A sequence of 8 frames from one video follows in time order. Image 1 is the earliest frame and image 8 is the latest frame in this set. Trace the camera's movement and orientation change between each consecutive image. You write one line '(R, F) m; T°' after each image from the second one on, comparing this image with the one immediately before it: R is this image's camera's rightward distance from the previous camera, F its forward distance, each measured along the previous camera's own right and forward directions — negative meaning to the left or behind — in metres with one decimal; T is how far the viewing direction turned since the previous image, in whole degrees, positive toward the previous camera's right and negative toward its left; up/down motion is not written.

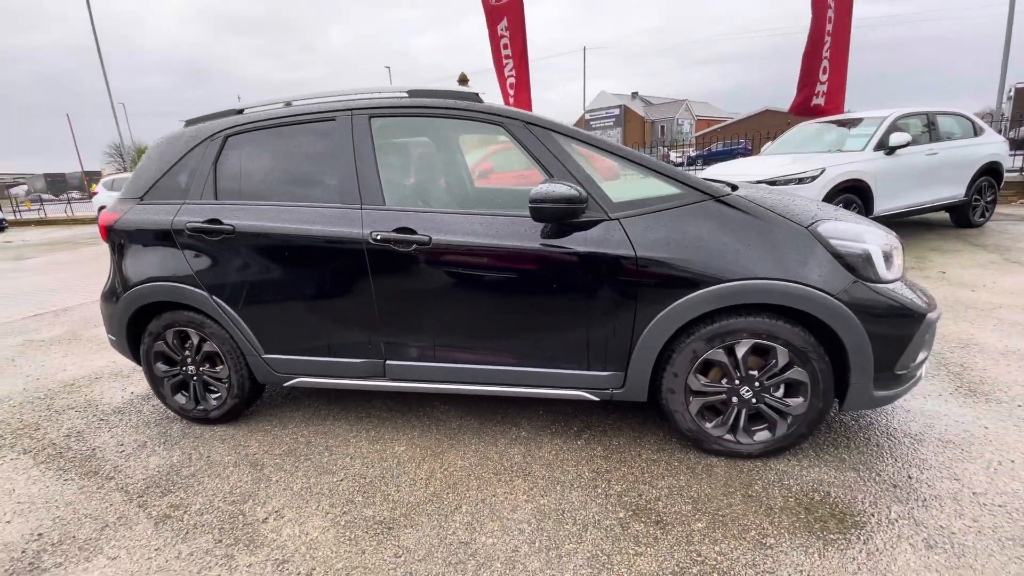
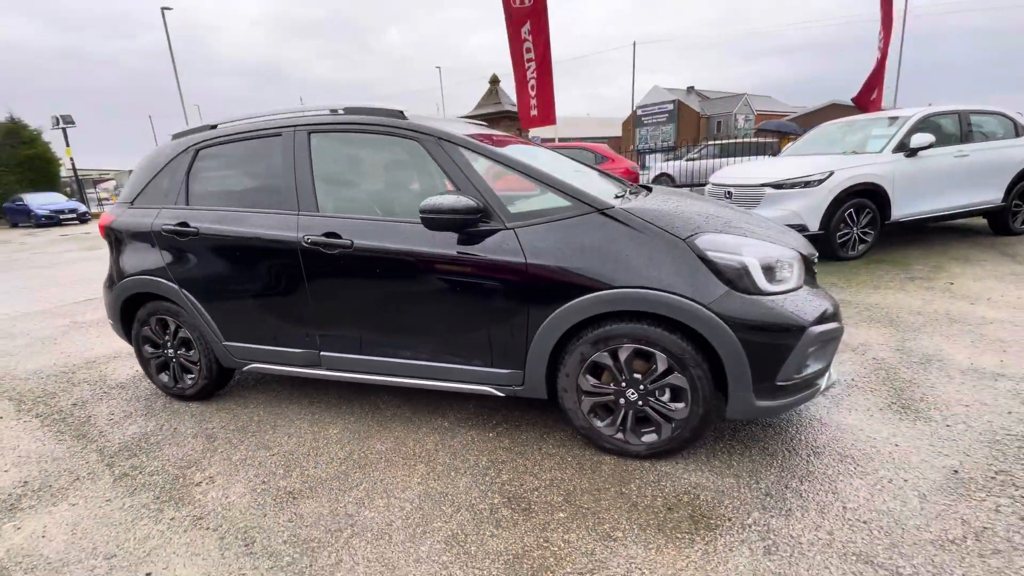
(+0.7, -0.1) m; -6°
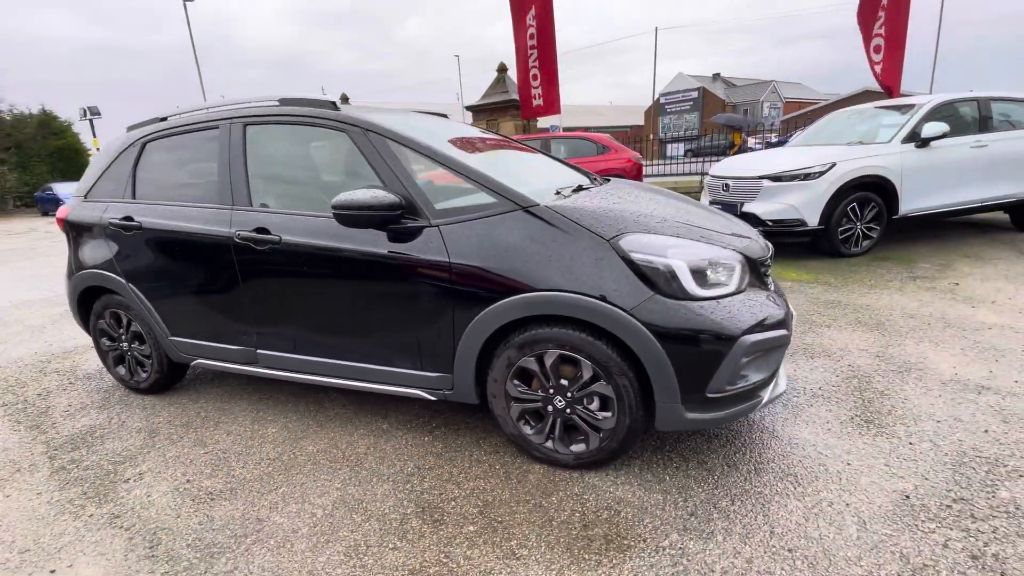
(+0.5, +0.1) m; -3°
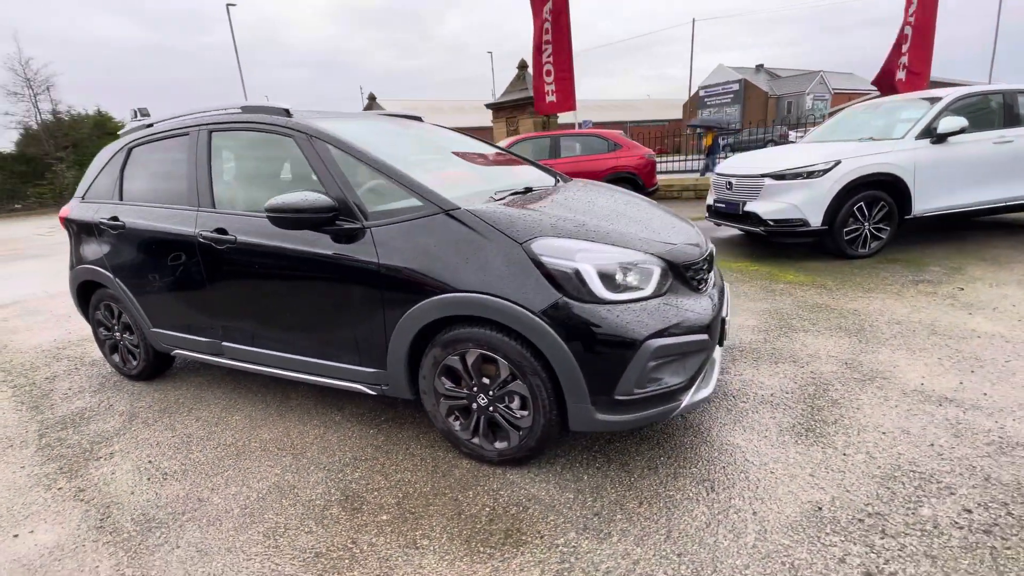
(+0.5, 0.0) m; -4°
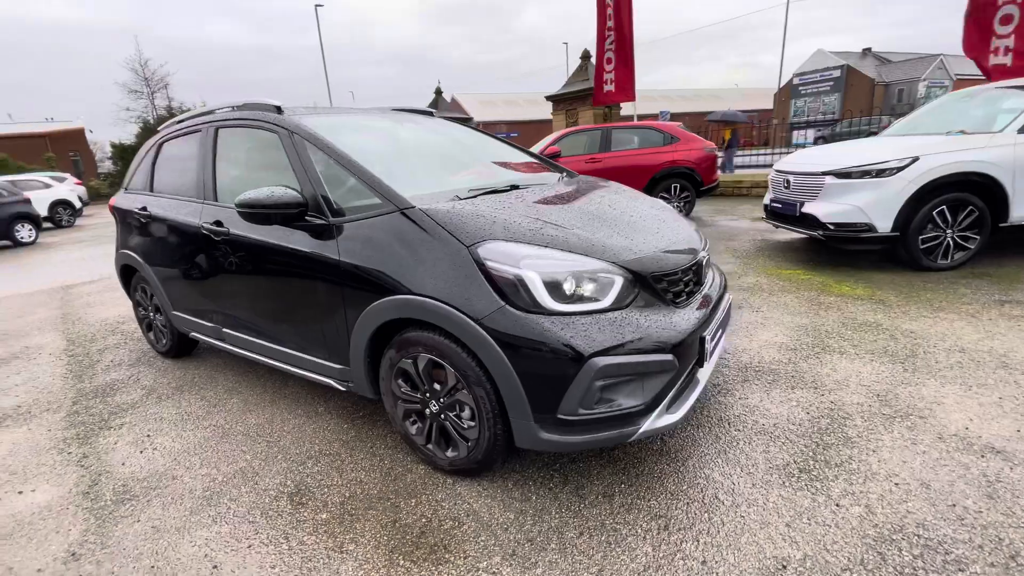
(+0.5, +0.2) m; -9°
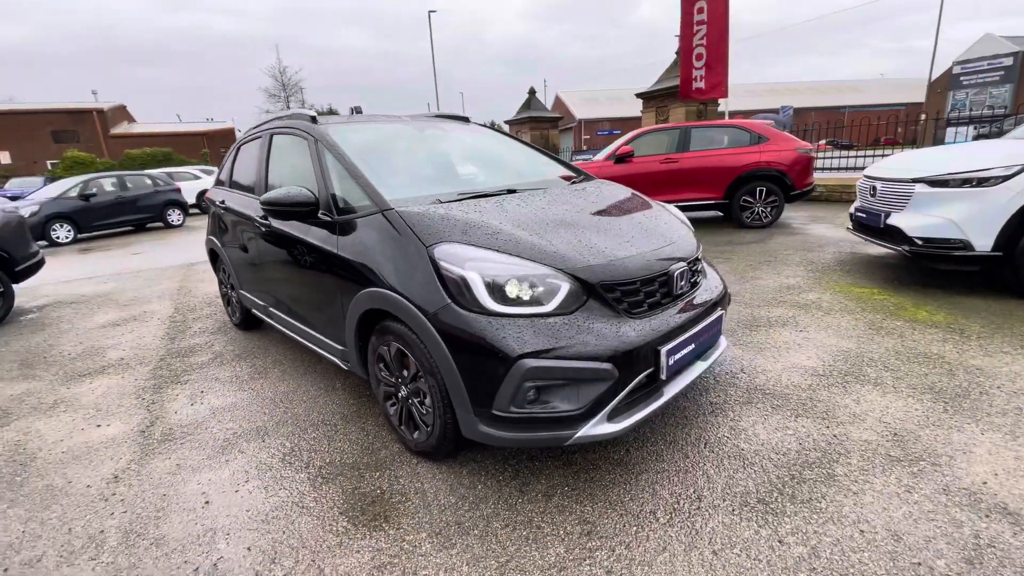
(+0.6, 0.0) m; -12°
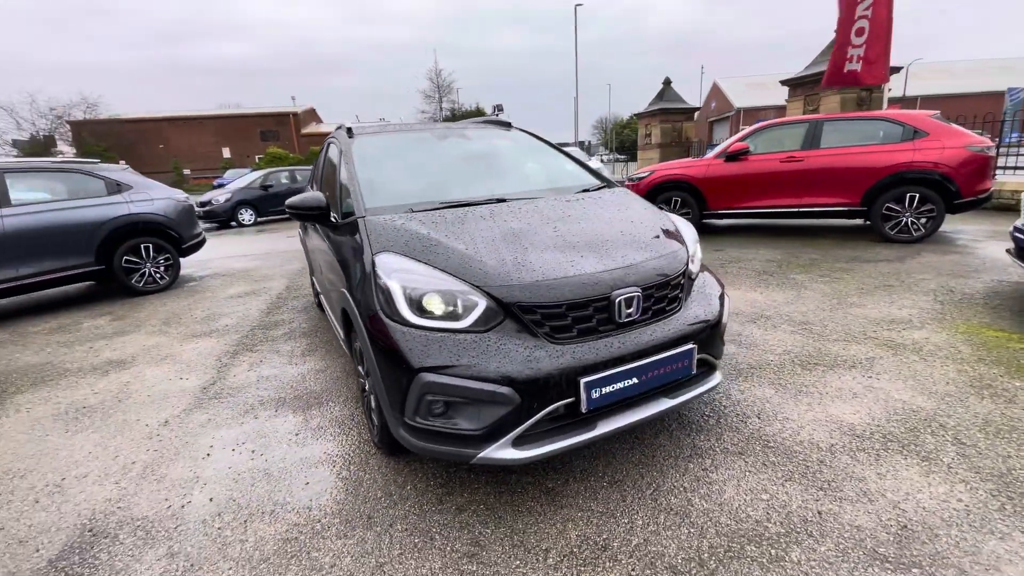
(+0.9, +0.1) m; -17°
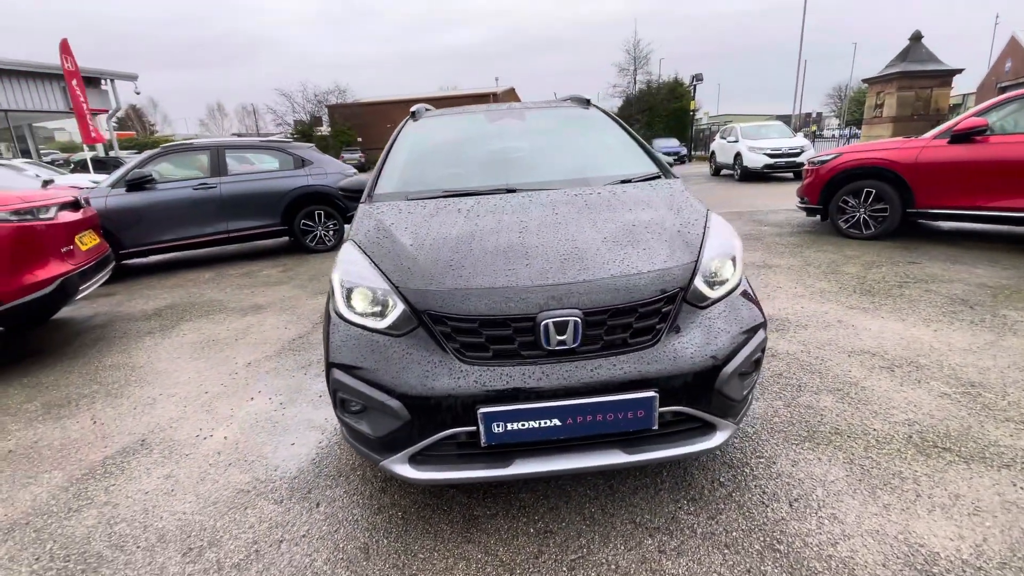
(+0.9, +0.4) m; -22°
